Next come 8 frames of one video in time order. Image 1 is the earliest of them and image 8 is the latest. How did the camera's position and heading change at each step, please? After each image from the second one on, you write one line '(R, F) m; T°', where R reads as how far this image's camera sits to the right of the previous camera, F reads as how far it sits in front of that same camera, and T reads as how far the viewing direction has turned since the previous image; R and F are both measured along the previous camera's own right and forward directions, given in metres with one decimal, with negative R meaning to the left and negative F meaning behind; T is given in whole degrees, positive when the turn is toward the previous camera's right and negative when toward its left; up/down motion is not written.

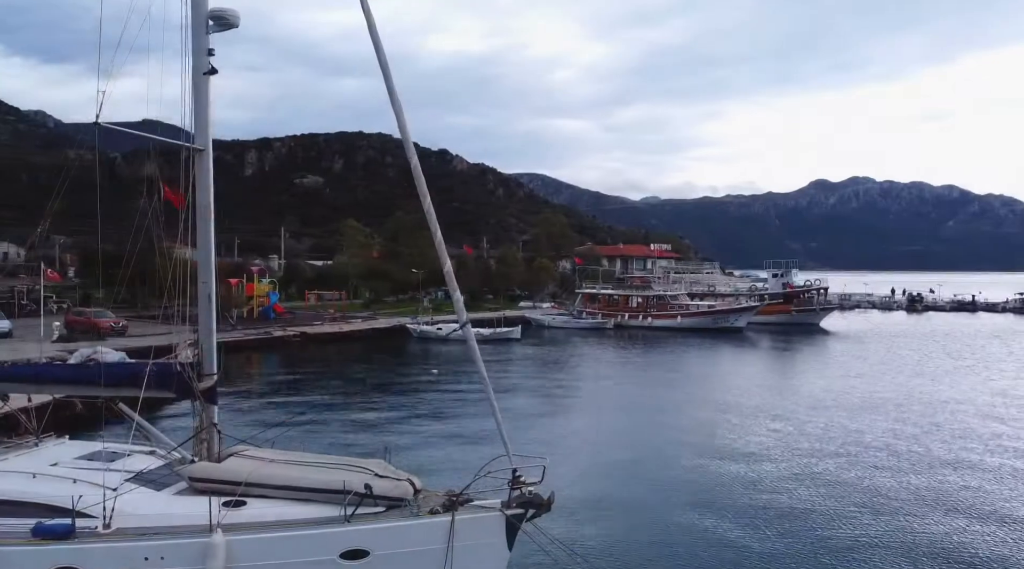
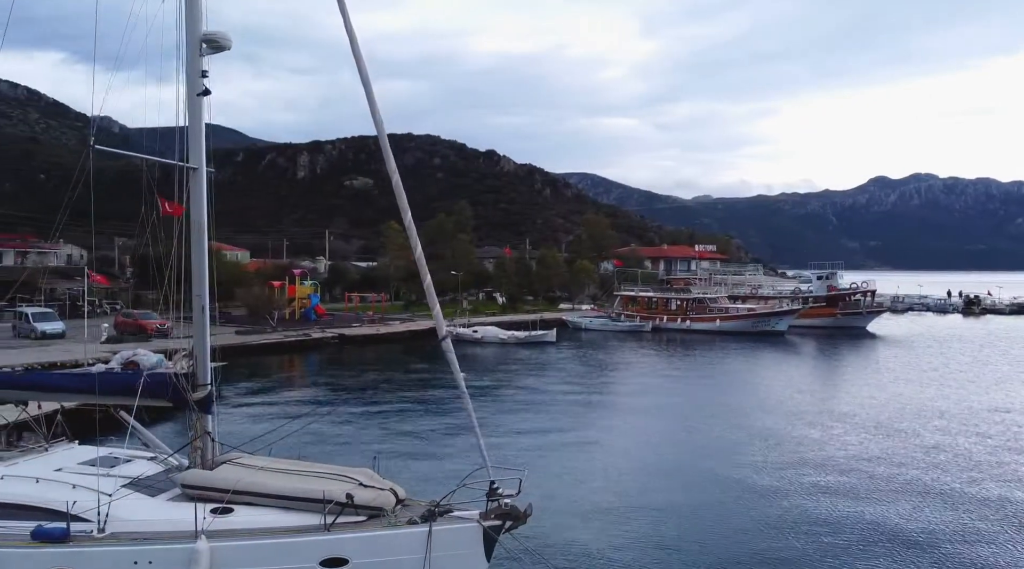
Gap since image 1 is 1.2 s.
(+1.5, -0.2) m; -5°
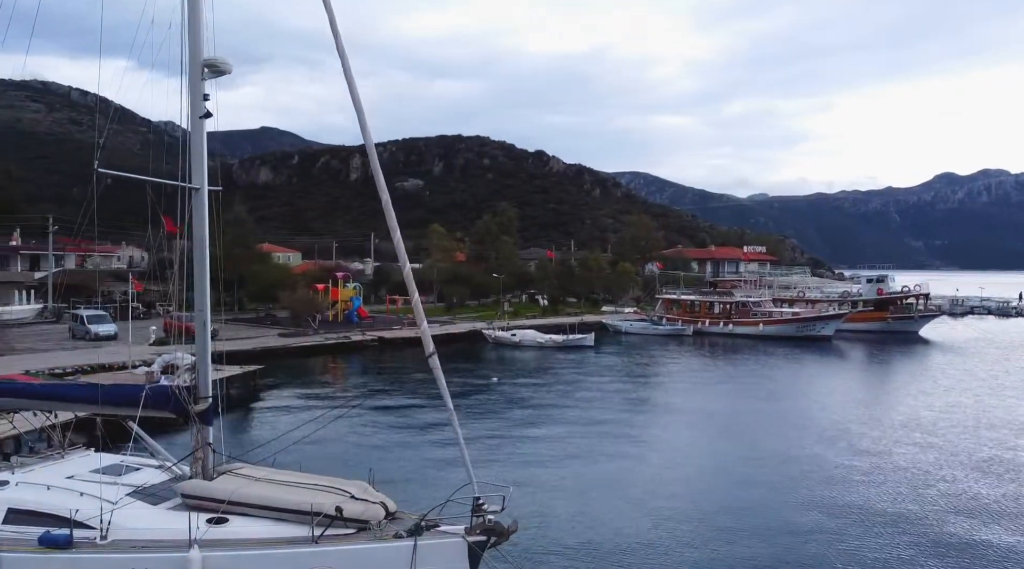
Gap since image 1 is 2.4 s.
(+1.4, -0.1) m; -5°
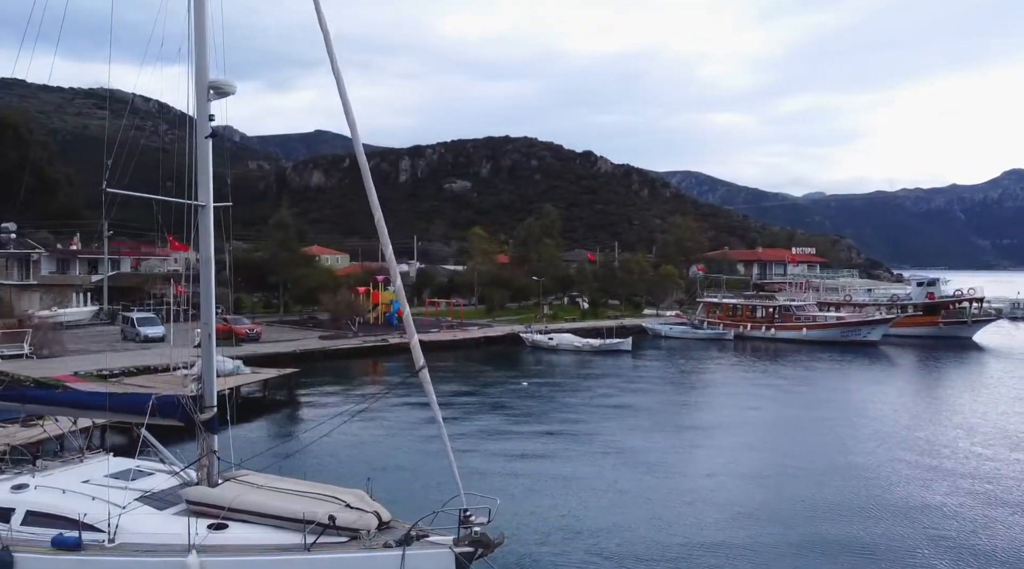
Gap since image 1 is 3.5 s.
(+1.4, -0.1) m; -5°
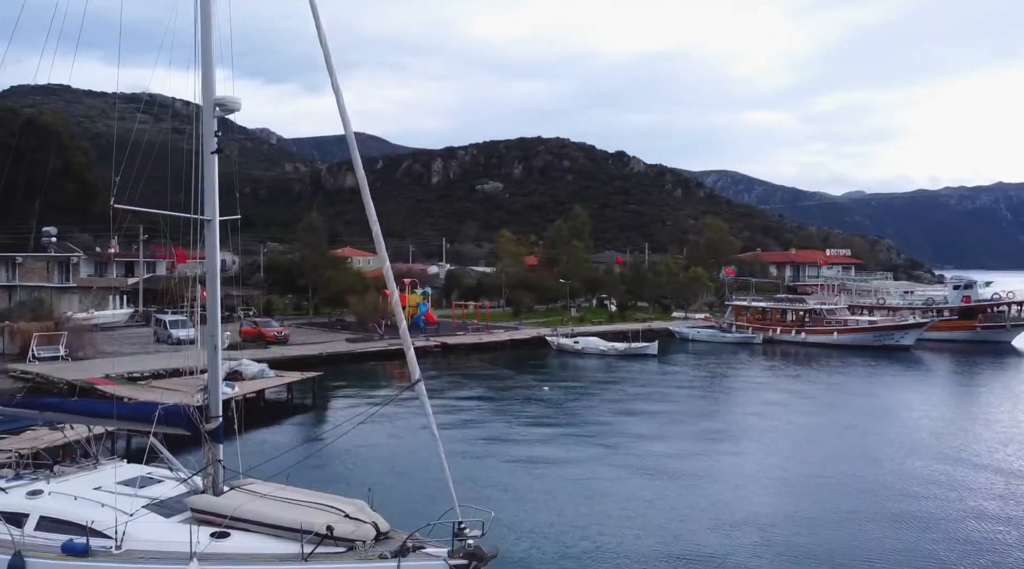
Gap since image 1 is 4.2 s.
(+0.9, 0.0) m; -3°
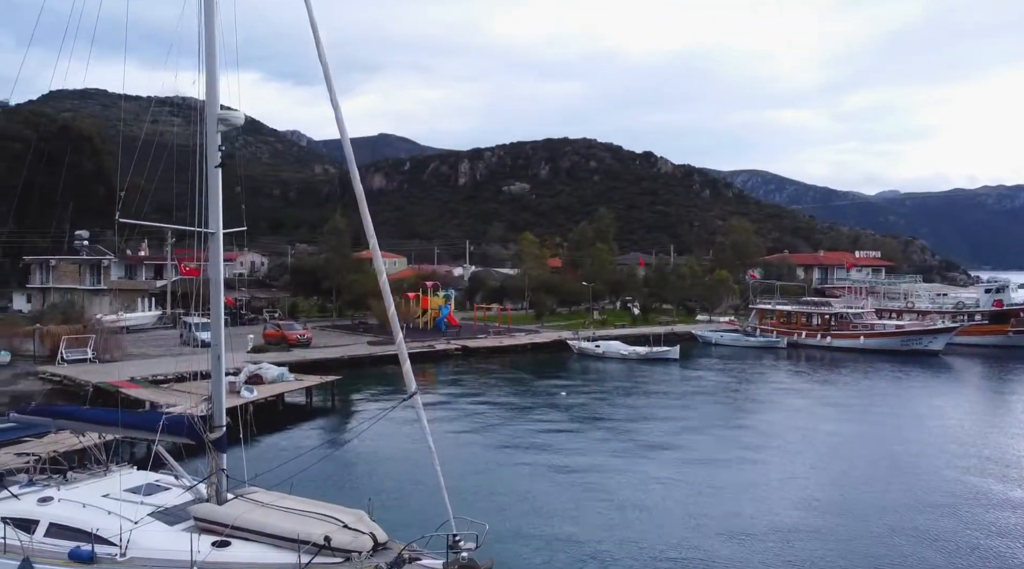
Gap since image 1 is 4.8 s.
(+0.7, +0.1) m; -3°
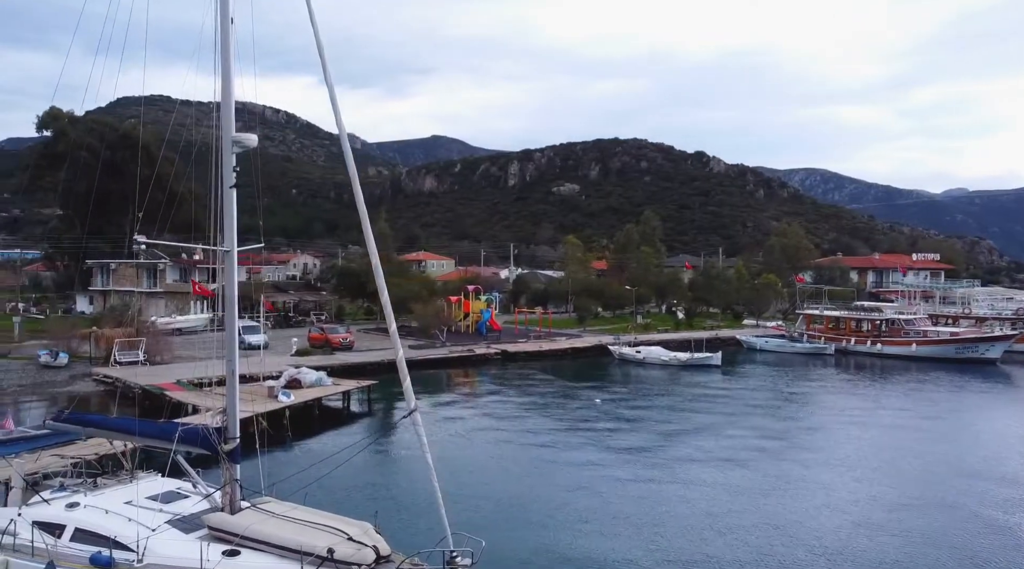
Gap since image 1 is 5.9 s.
(+1.2, +0.1) m; -5°
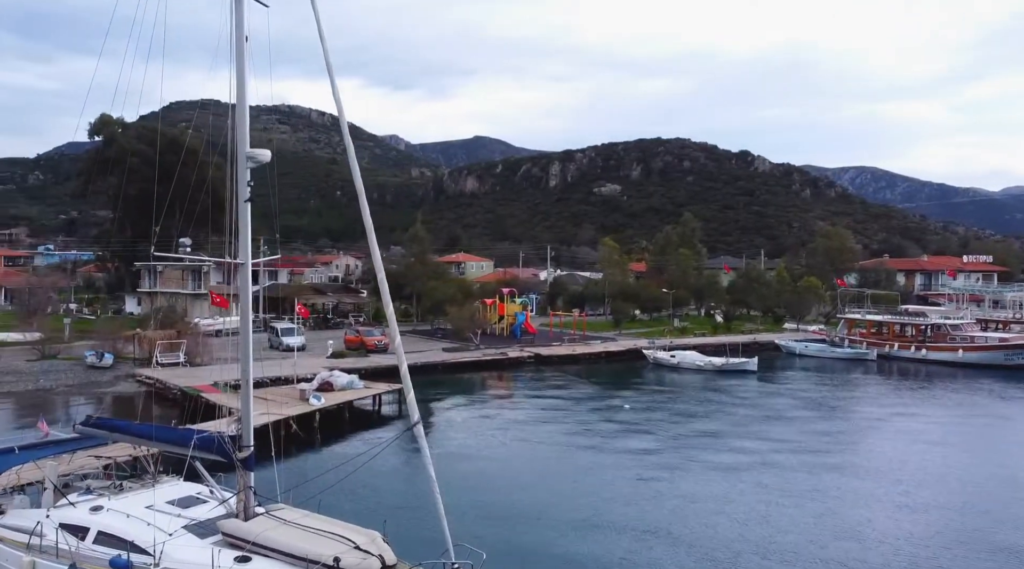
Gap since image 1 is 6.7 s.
(+0.9, +0.1) m; -4°
